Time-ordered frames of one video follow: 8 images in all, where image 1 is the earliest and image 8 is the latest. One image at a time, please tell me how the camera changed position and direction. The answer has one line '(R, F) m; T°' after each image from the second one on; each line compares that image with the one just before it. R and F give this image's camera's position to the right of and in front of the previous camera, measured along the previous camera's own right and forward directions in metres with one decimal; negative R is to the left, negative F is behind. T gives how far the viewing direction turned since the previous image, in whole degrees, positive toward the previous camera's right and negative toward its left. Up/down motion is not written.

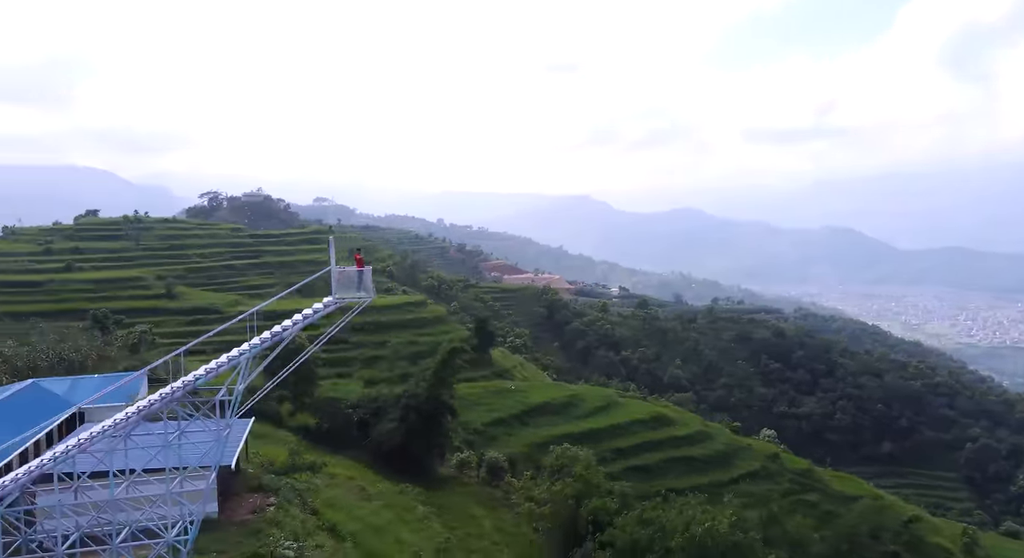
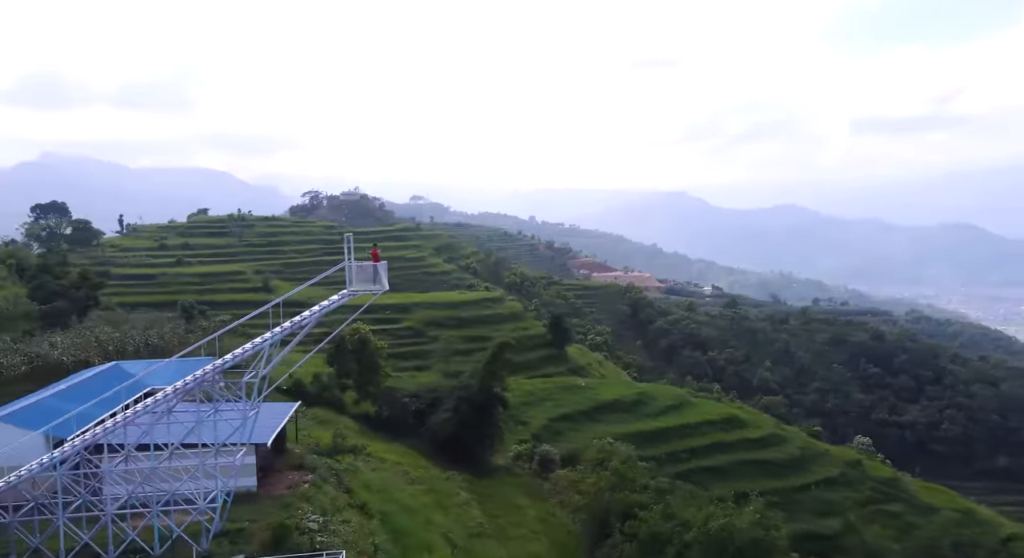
(+1.6, -0.7) m; -7°
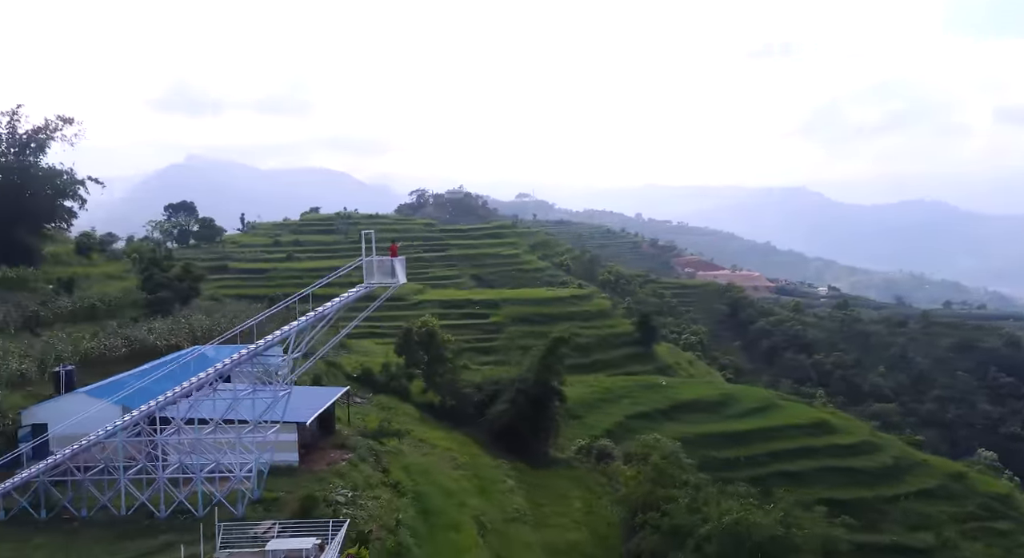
(+2.0, -0.7) m; -8°
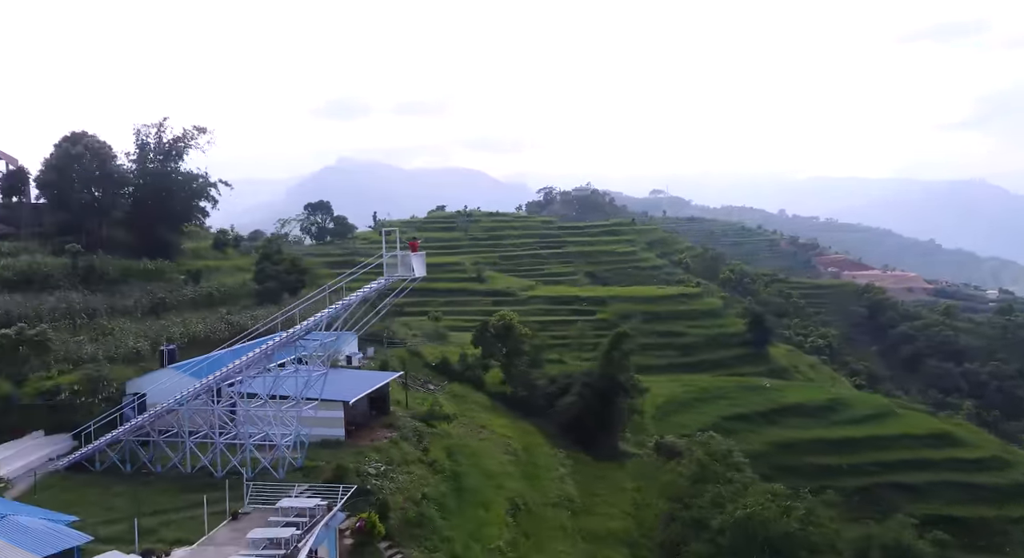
(+2.7, -0.9) m; -10°
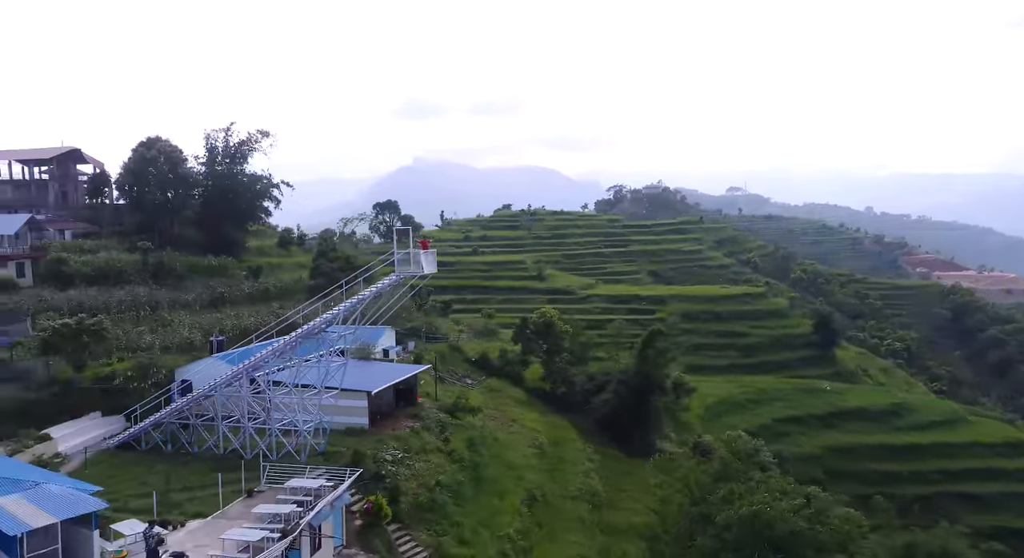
(+1.6, -0.6) m; -6°
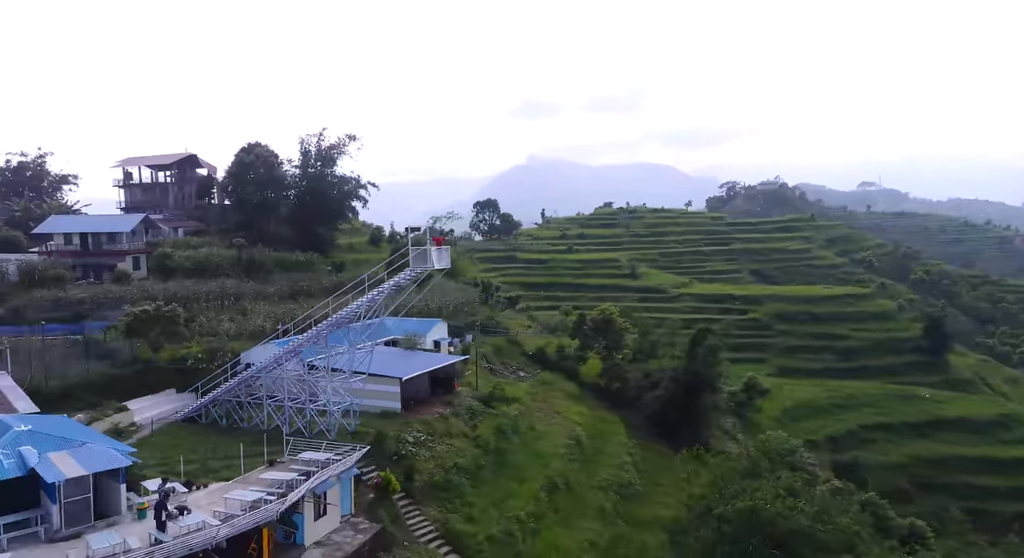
(+2.8, -0.8) m; -9°
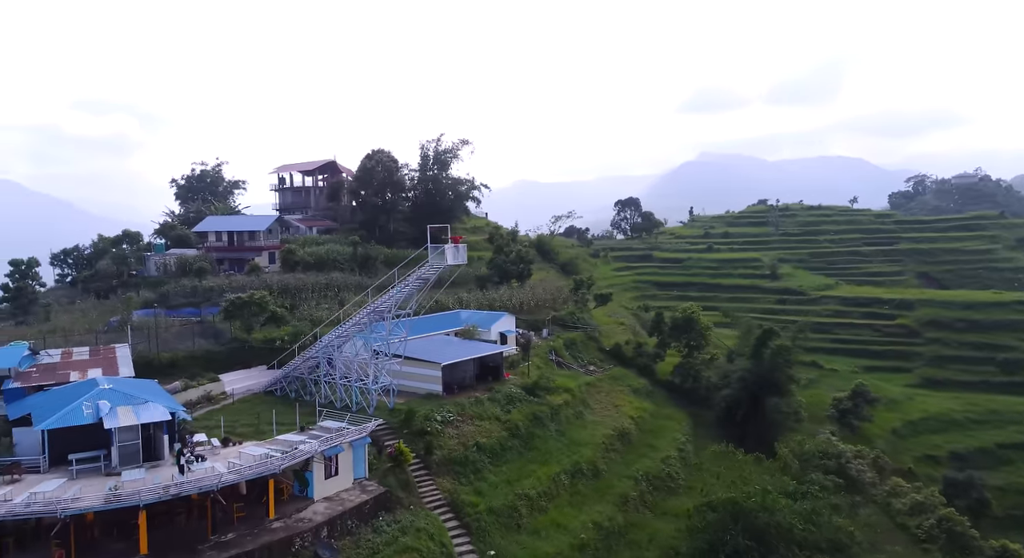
(+4.5, -1.0) m; -14°
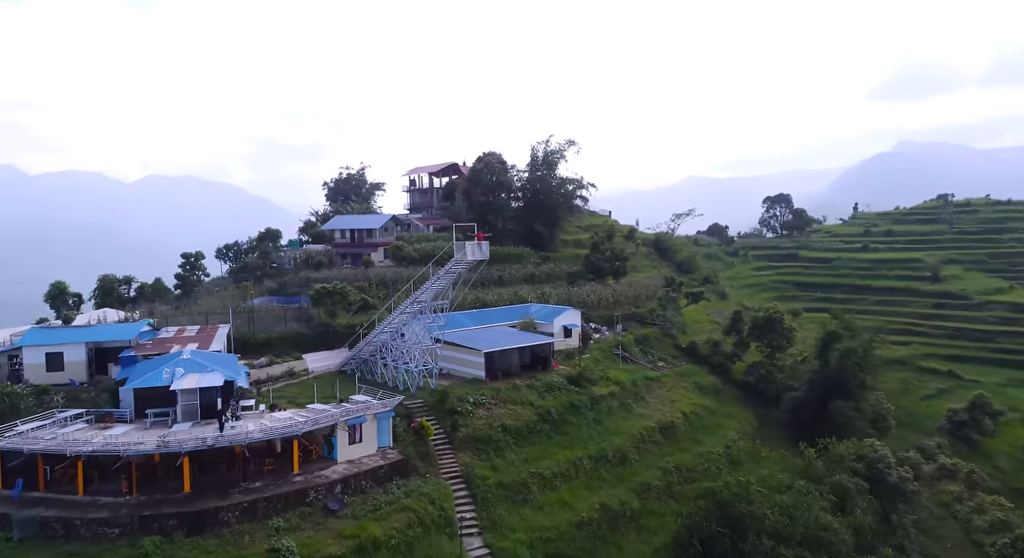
(+4.8, -1.0) m; -14°
